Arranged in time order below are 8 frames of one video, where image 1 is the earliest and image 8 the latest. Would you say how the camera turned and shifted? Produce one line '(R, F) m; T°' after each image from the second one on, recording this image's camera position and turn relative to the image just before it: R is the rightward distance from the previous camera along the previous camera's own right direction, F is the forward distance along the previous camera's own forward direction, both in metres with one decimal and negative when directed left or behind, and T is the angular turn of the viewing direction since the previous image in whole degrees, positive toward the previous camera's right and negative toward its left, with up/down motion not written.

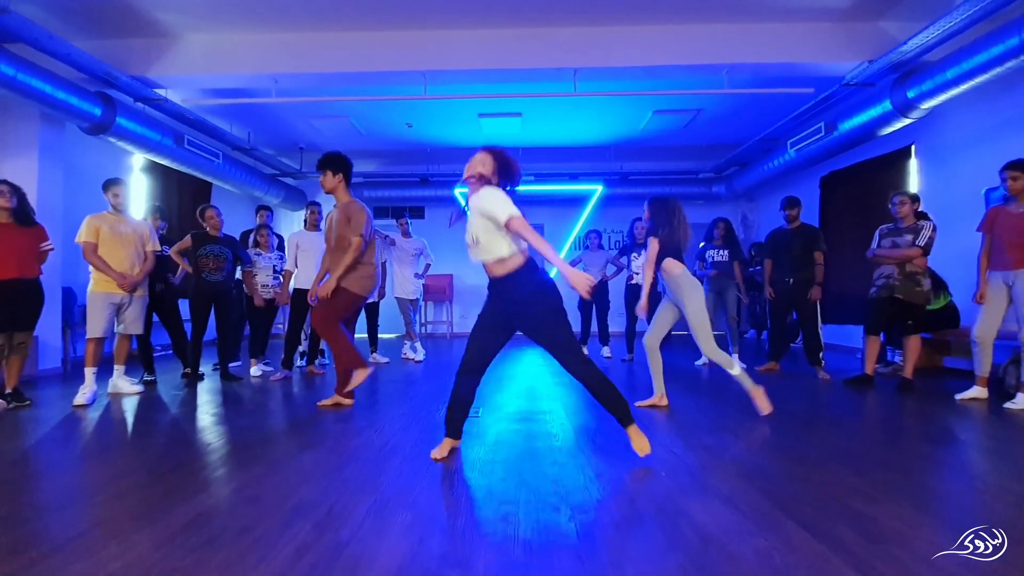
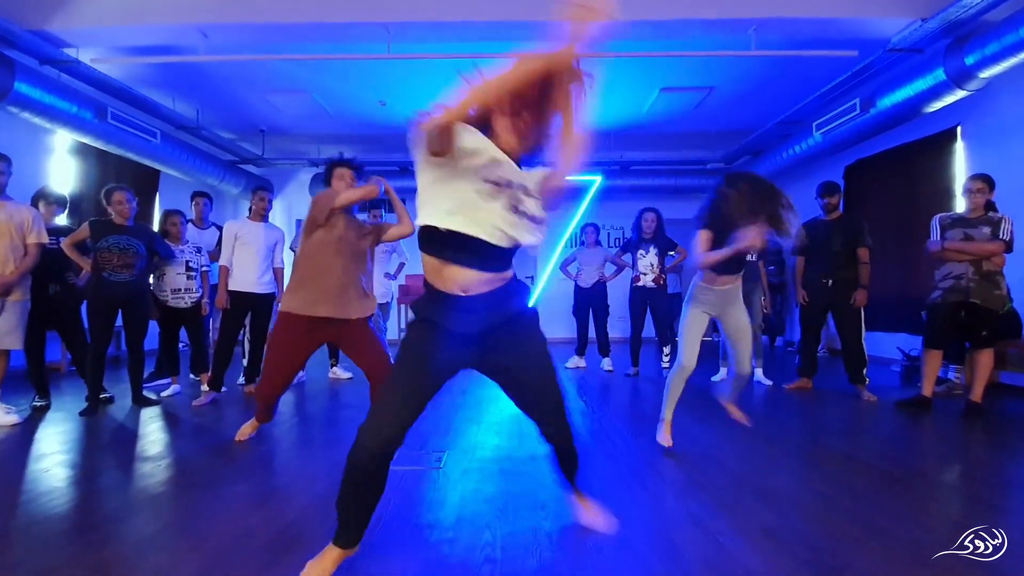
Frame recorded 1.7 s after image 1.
(+0.1, +0.7) m; +1°
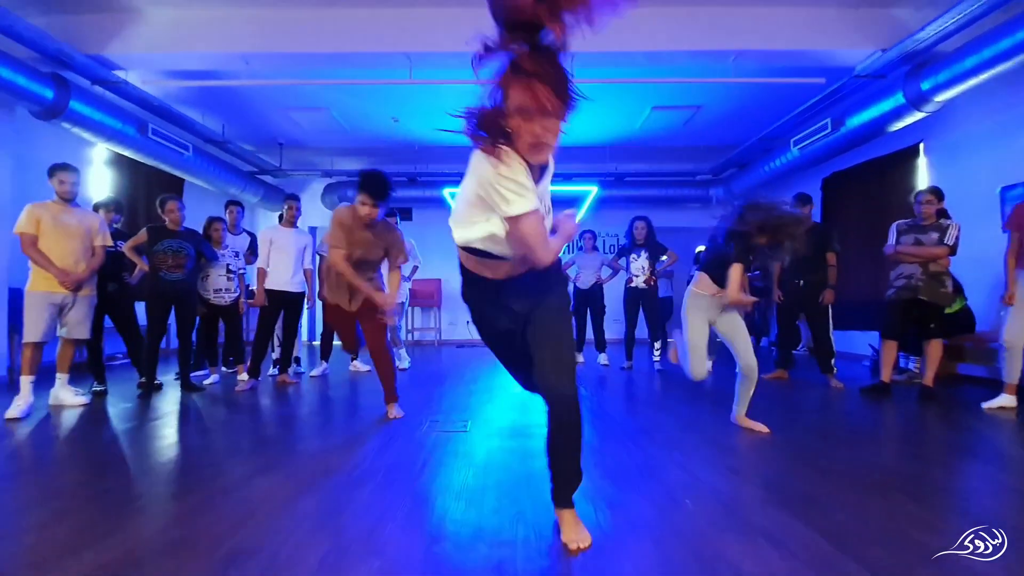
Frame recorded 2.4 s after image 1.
(-0.1, -0.4) m; 0°
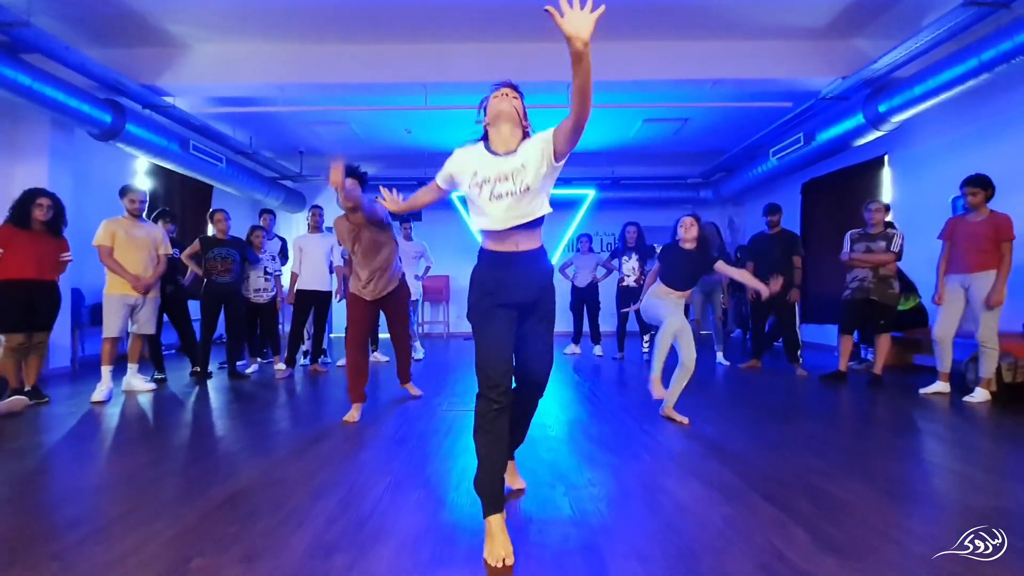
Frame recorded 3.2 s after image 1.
(0.0, -0.5) m; 0°
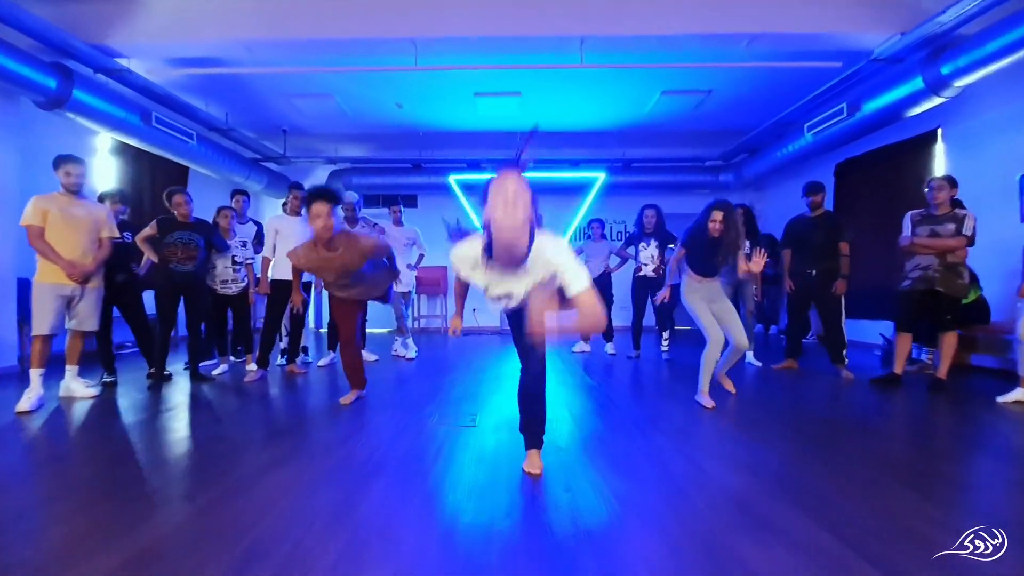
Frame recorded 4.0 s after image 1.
(0.0, +0.6) m; 0°
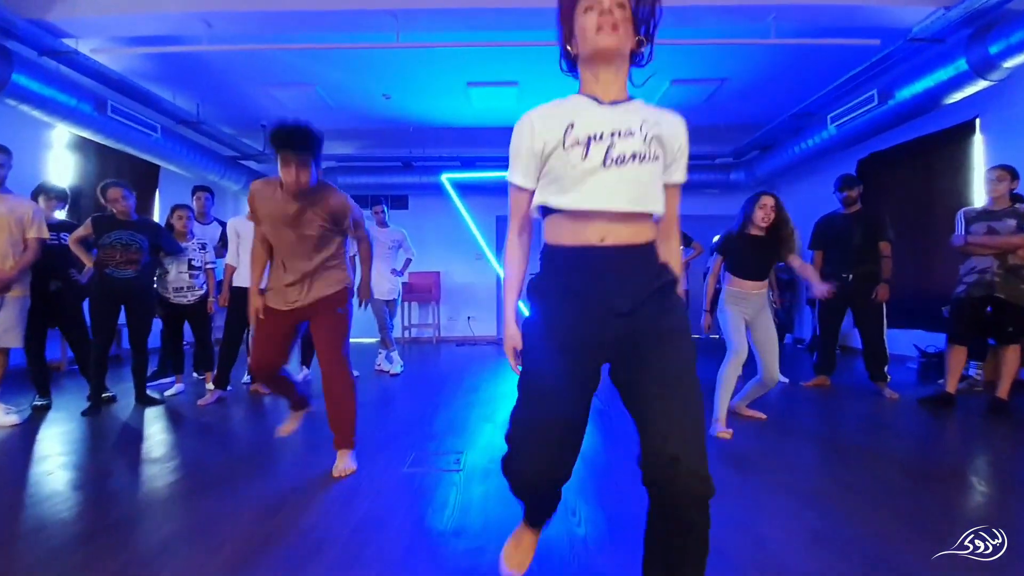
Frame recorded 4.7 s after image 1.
(0.0, +0.5) m; 0°
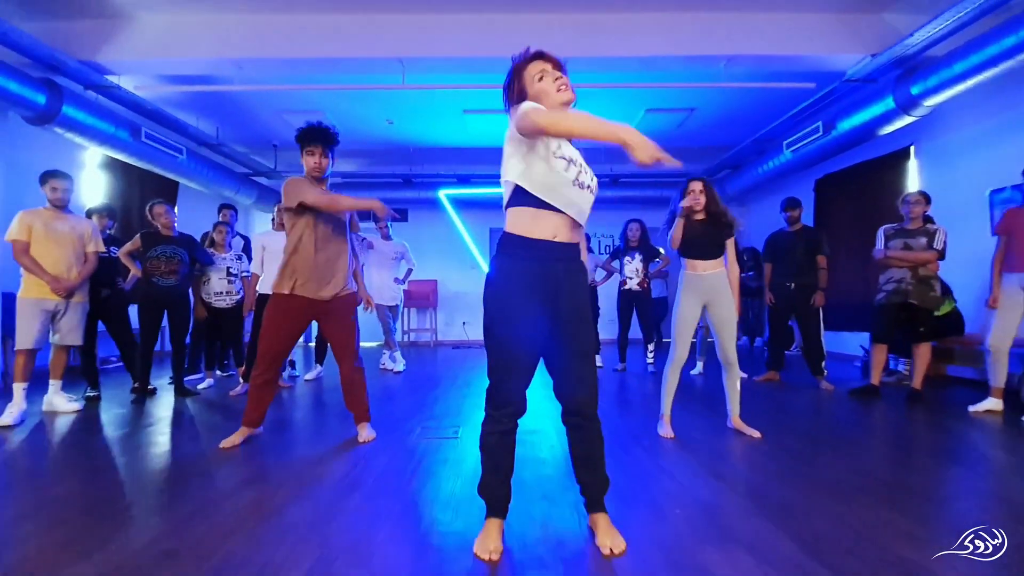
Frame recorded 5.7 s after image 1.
(0.0, -0.5) m; +1°
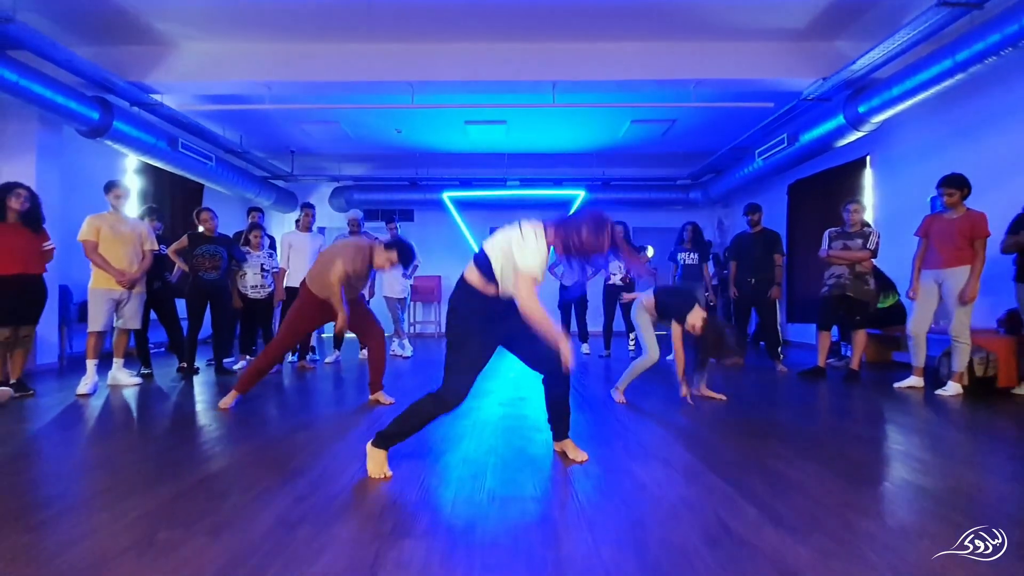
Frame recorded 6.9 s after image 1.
(+0.1, -0.6) m; 0°
